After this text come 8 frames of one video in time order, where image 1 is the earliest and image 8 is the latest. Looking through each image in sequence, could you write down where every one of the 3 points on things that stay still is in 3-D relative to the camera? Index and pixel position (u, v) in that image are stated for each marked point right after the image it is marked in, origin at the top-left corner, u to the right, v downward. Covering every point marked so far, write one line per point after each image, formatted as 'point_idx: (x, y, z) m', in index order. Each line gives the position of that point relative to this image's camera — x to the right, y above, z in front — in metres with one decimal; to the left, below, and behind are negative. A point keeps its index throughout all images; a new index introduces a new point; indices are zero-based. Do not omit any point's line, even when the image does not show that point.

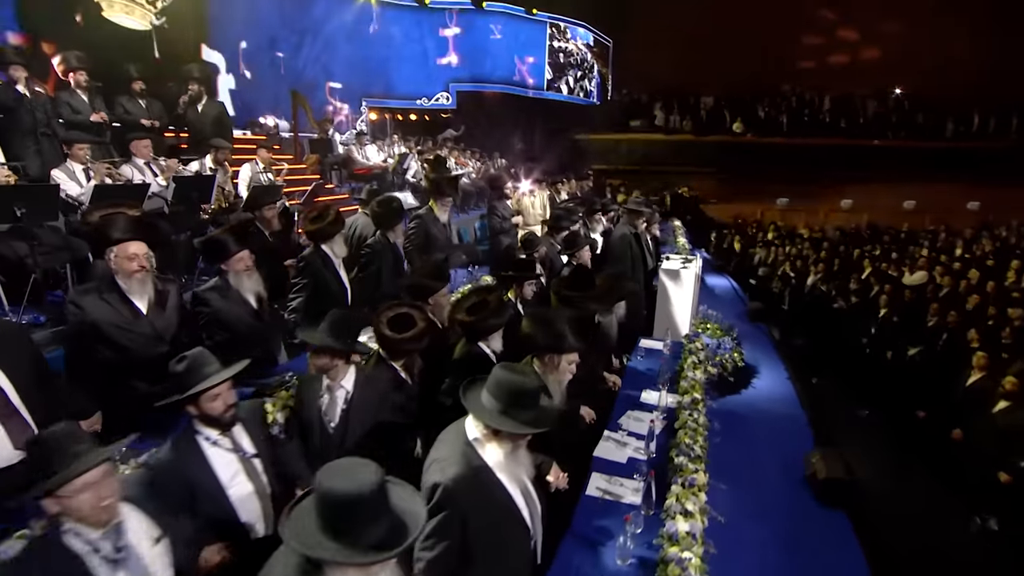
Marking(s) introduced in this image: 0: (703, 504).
0: (+1.2, -1.3, +3.1) m
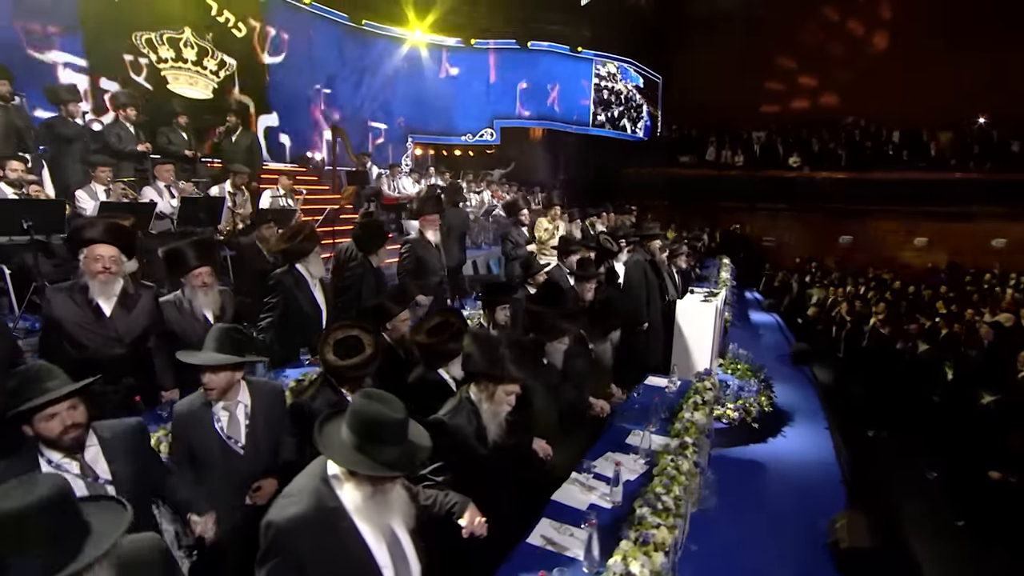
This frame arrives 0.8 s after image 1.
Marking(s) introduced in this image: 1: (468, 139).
0: (+0.7, -1.4, +2.6) m
1: (-1.3, +5.0, +17.0) m
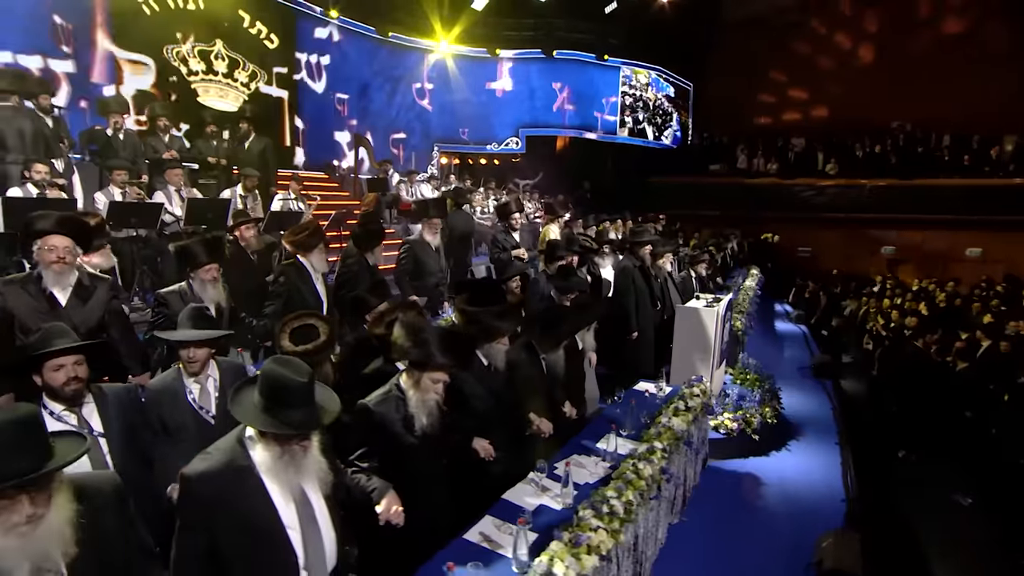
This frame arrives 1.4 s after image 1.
0: (+0.4, -1.4, +2.5) m
1: (-0.5, +4.7, +17.2) m
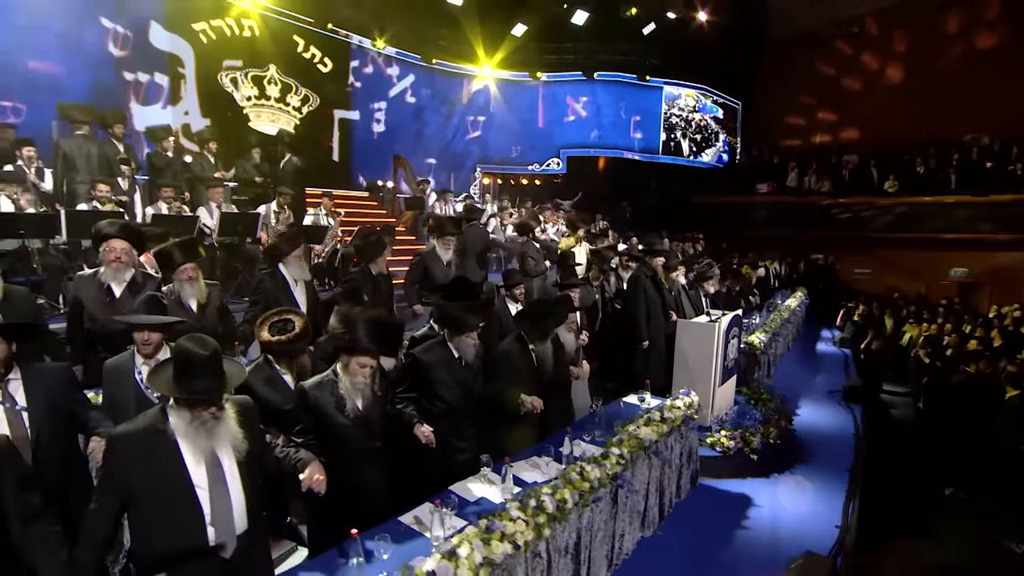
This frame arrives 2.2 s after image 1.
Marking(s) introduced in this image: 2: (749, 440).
0: (-0.1, -1.4, +2.6) m
1: (+0.9, +4.1, +17.5) m
2: (+2.6, -1.7, +5.5) m
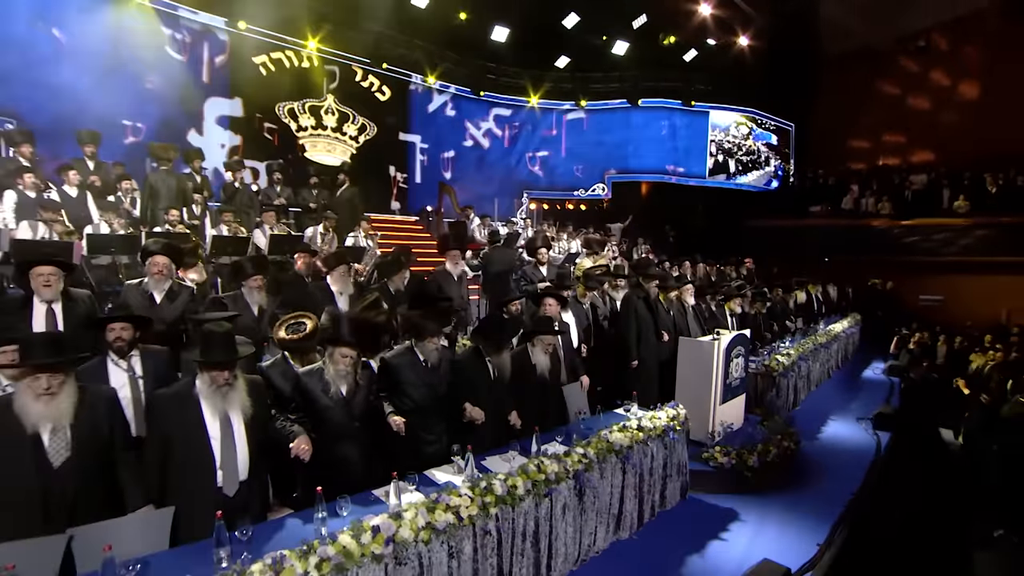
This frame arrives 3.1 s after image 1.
0: (-0.5, -1.4, +3.0) m
1: (+2.5, +3.3, +17.9) m
2: (+2.5, -1.9, +5.5) m
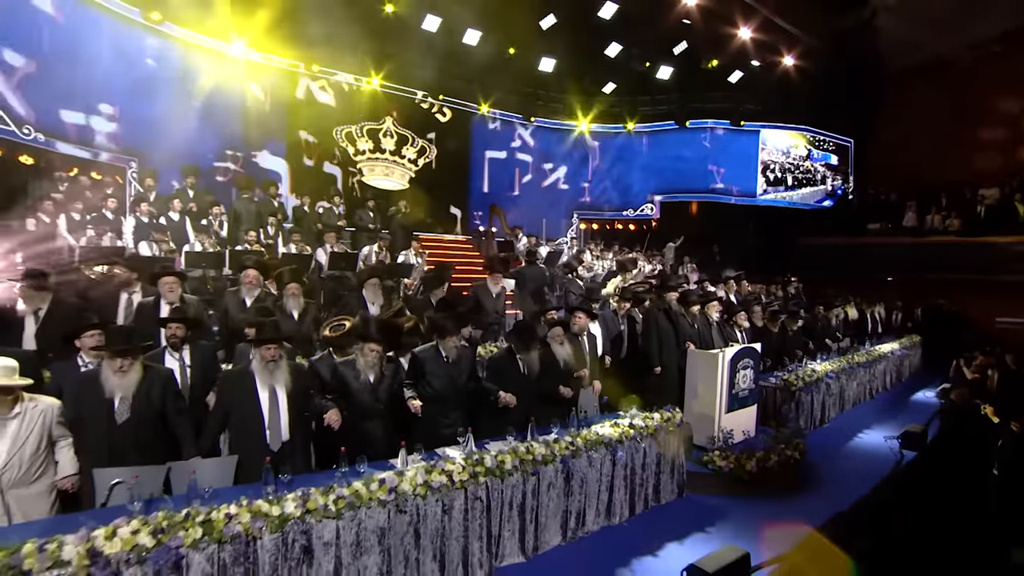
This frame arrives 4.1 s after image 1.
0: (-0.6, -1.4, +3.7) m
1: (+4.2, +2.7, +18.3) m
2: (+2.7, -2.0, +5.9) m
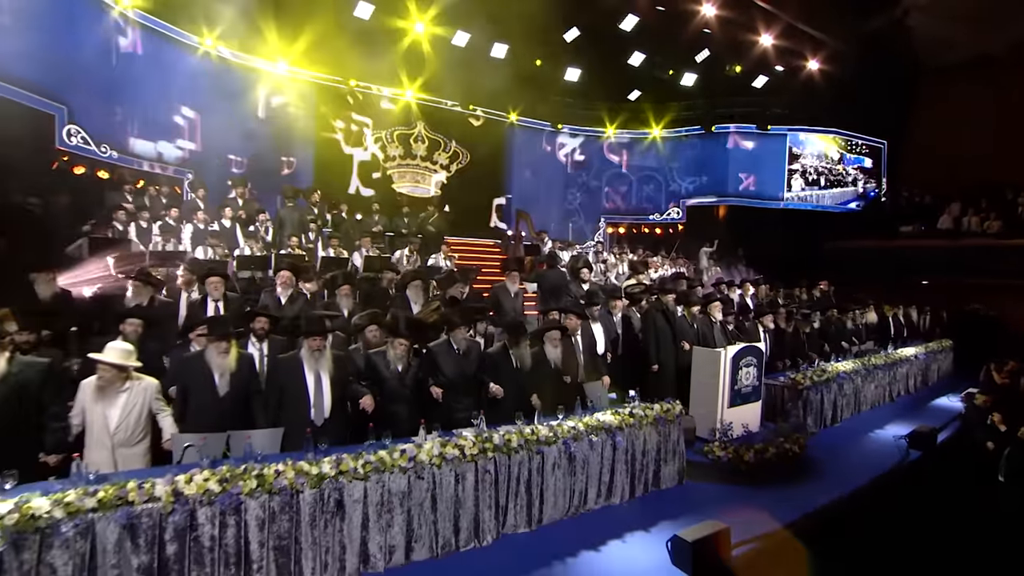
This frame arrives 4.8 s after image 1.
0: (-0.6, -1.4, +4.3) m
1: (+5.2, +2.6, +18.6) m
2: (+2.8, -2.0, +6.3) m
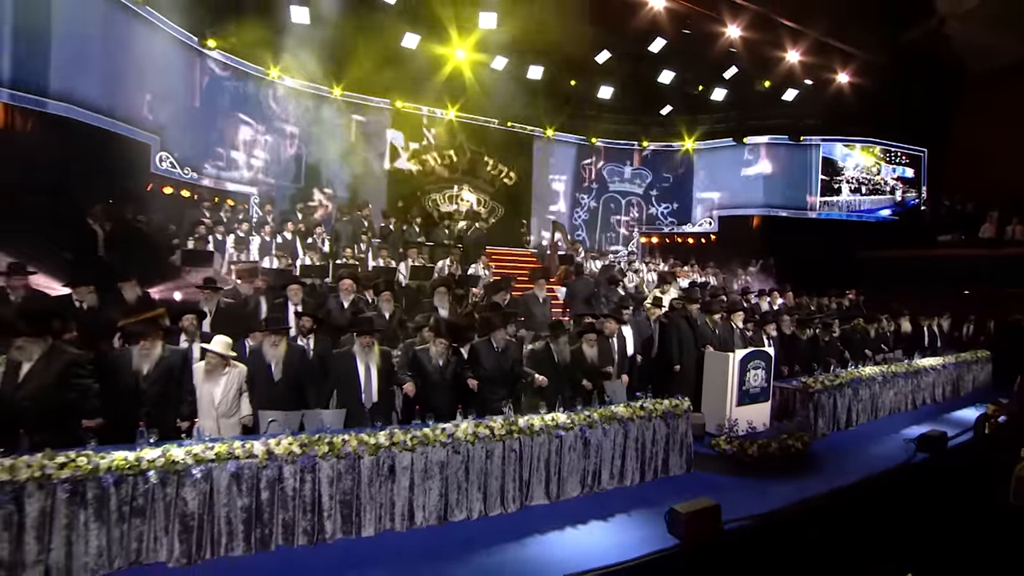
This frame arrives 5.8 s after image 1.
0: (-0.4, -1.5, +5.2) m
1: (+6.5, +2.3, +19.1) m
2: (+3.2, -2.2, +6.9) m
